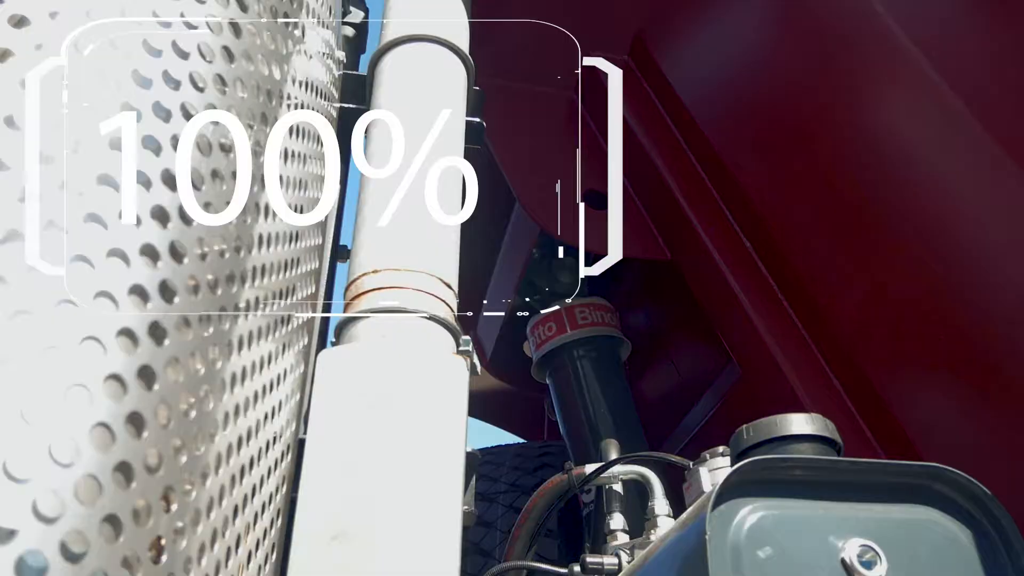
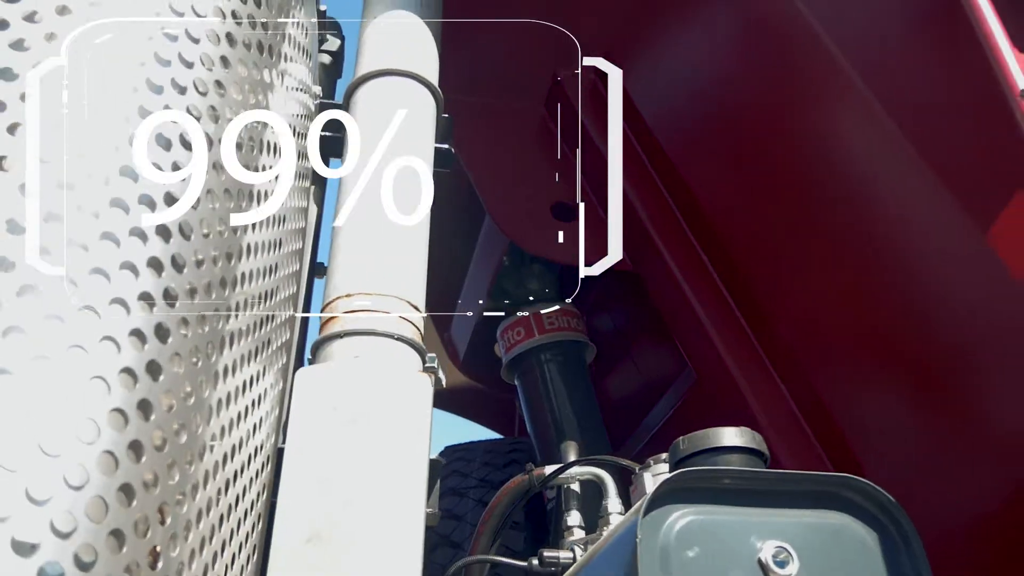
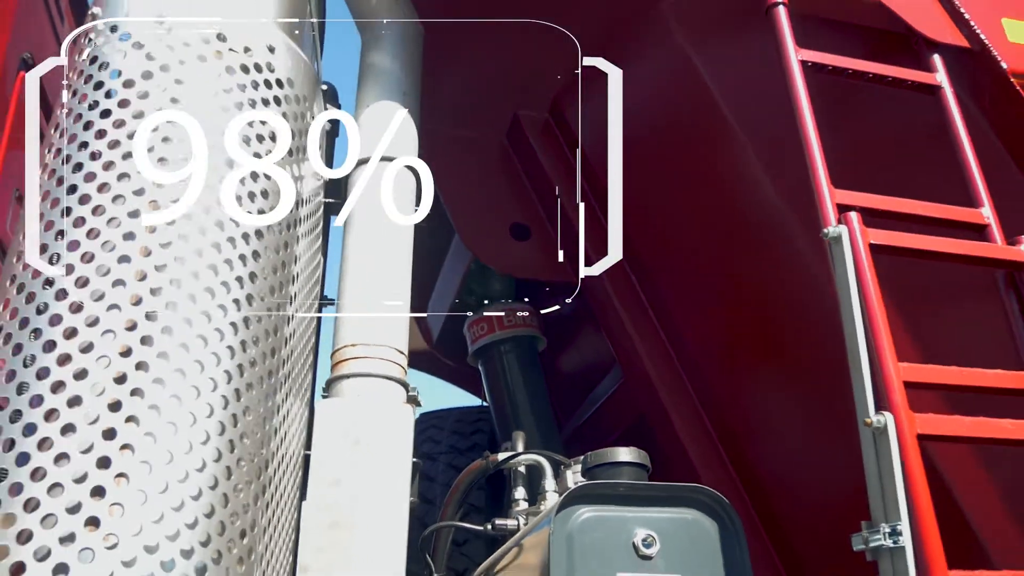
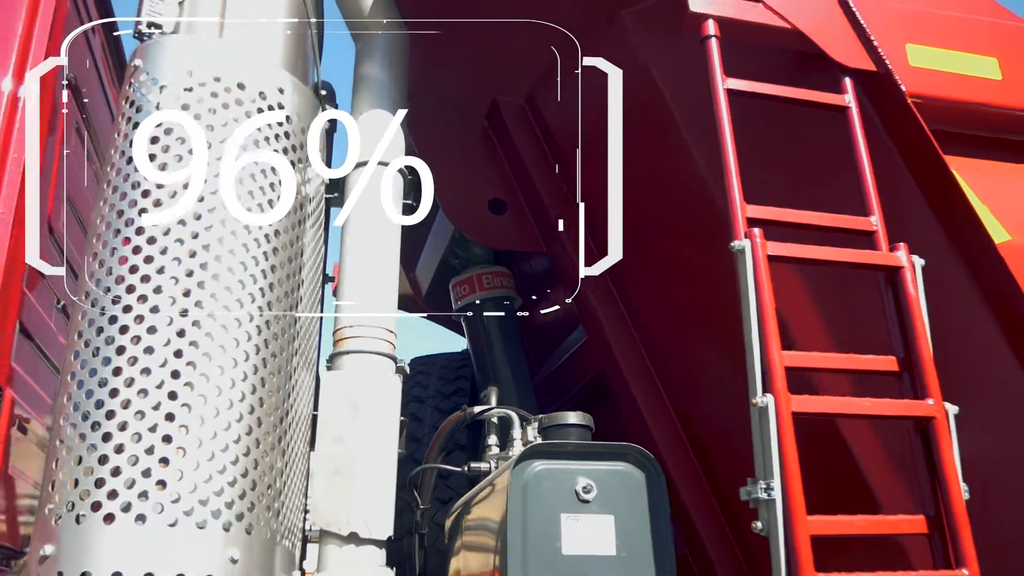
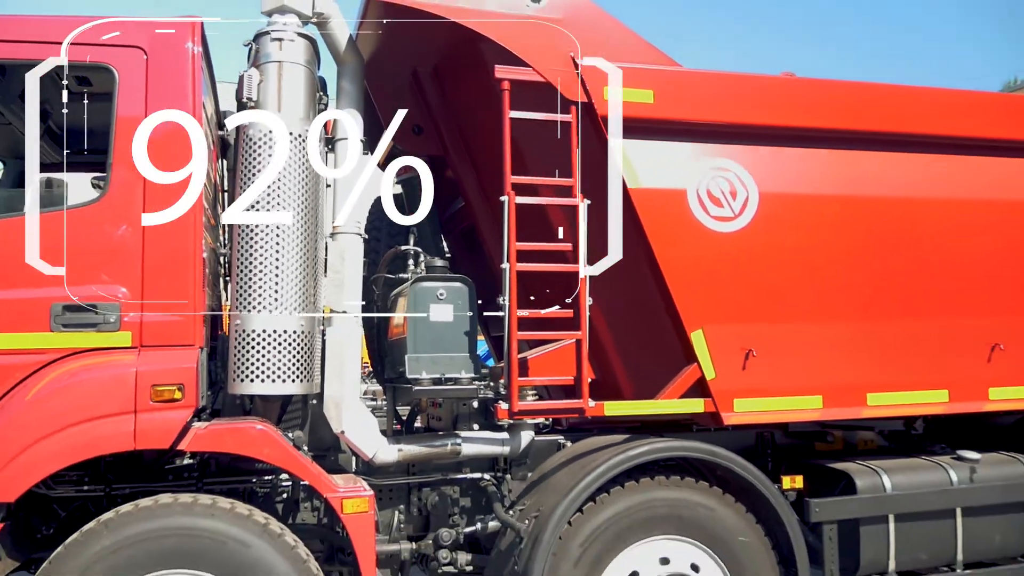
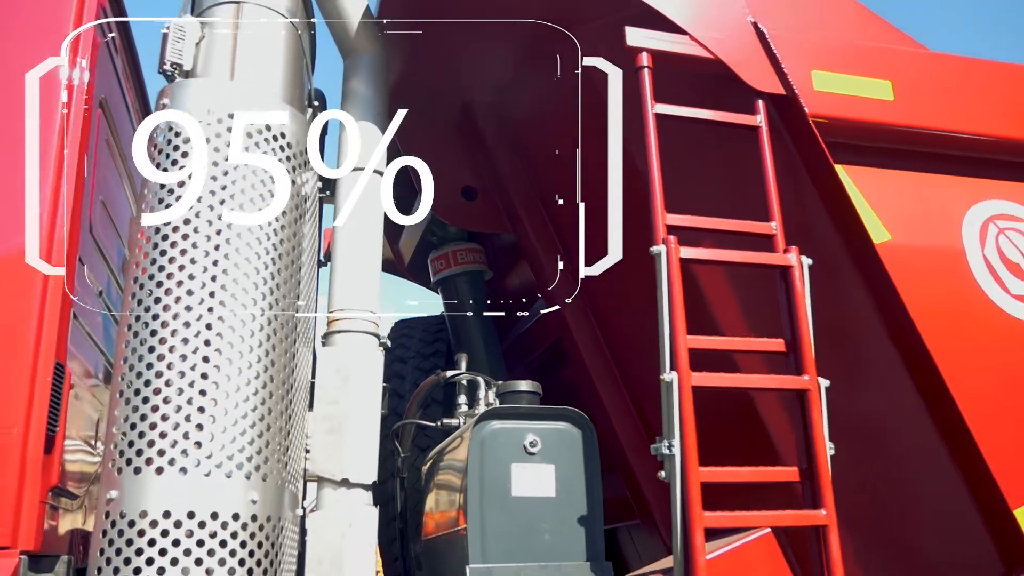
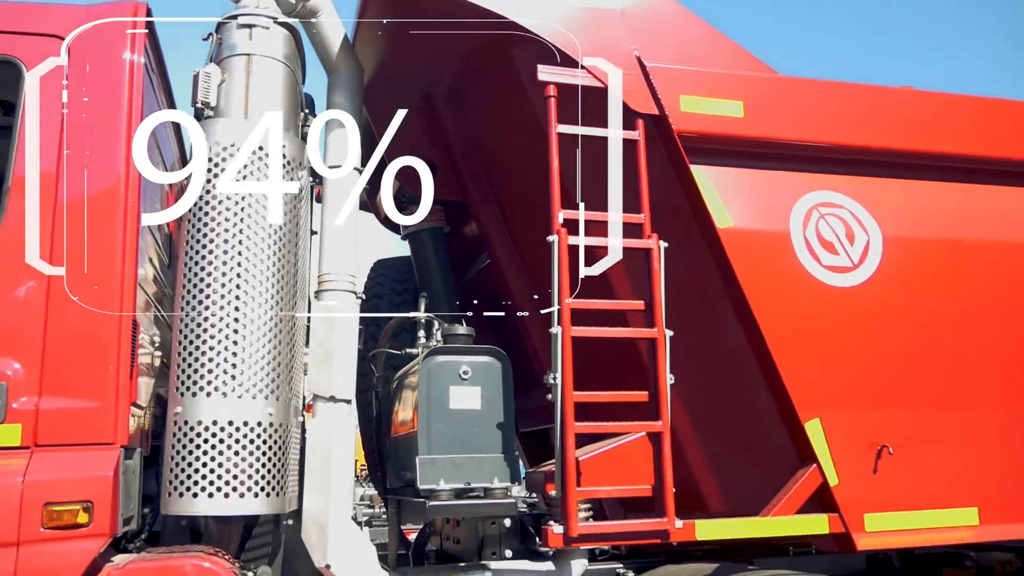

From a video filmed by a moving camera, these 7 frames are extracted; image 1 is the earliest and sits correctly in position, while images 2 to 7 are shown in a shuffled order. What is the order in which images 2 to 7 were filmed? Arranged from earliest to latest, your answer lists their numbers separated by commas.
2, 3, 4, 6, 7, 5
